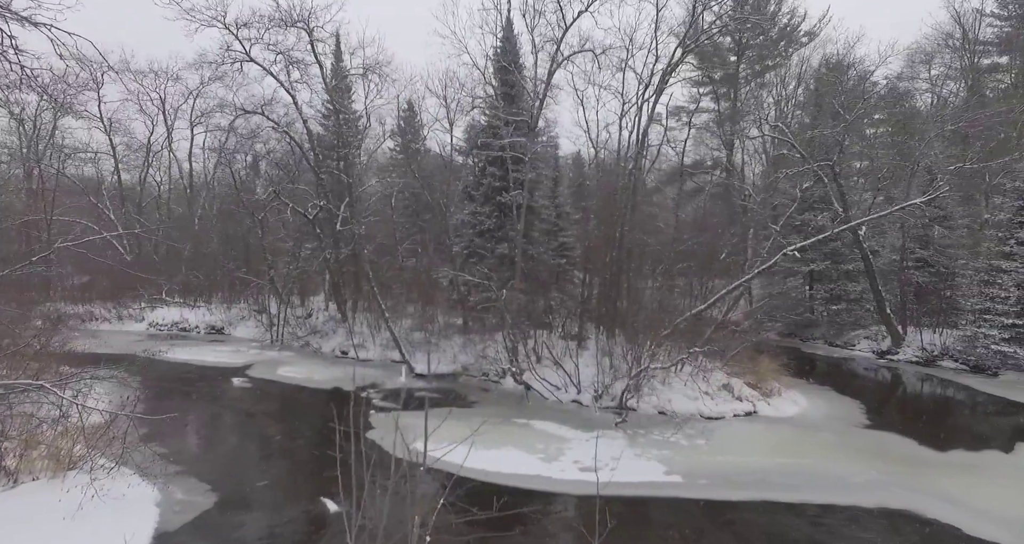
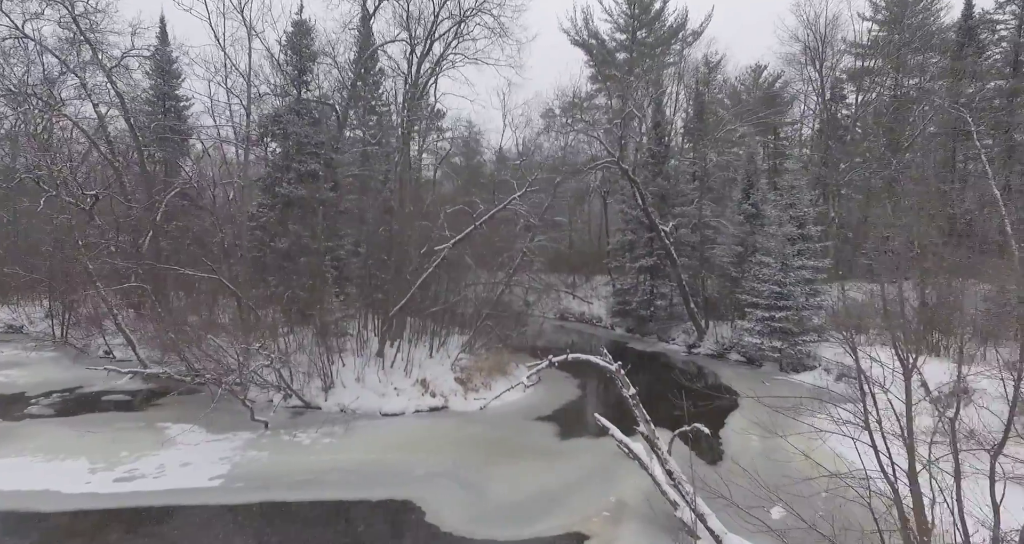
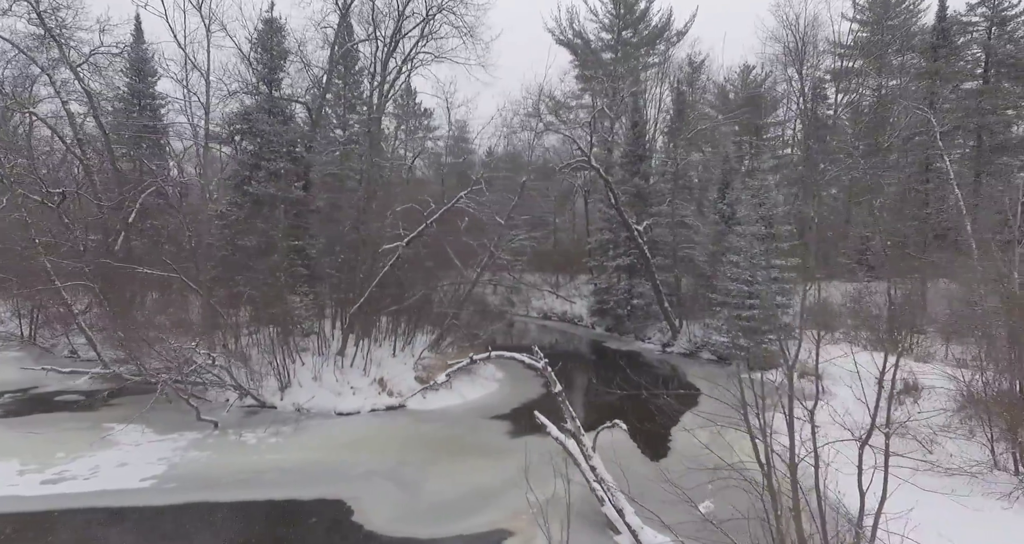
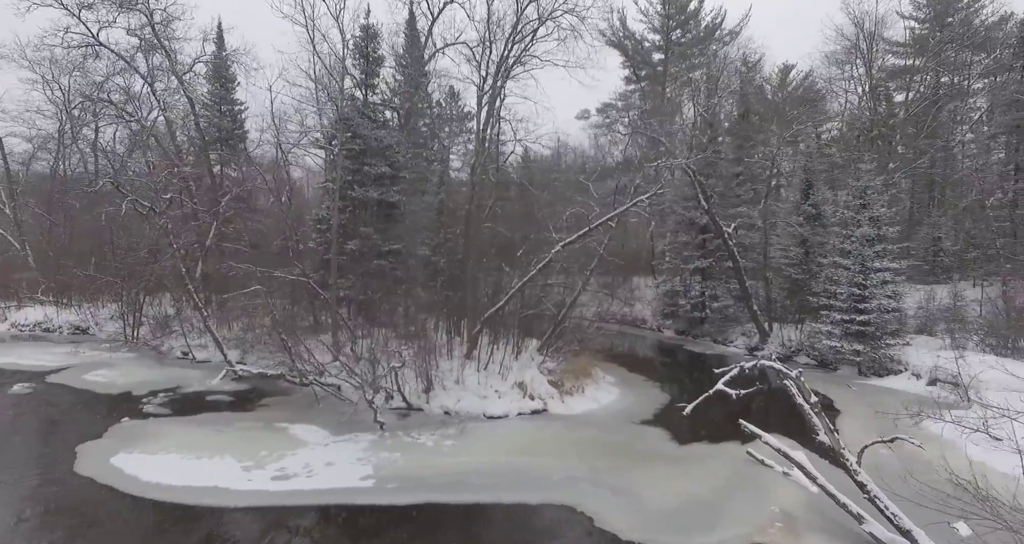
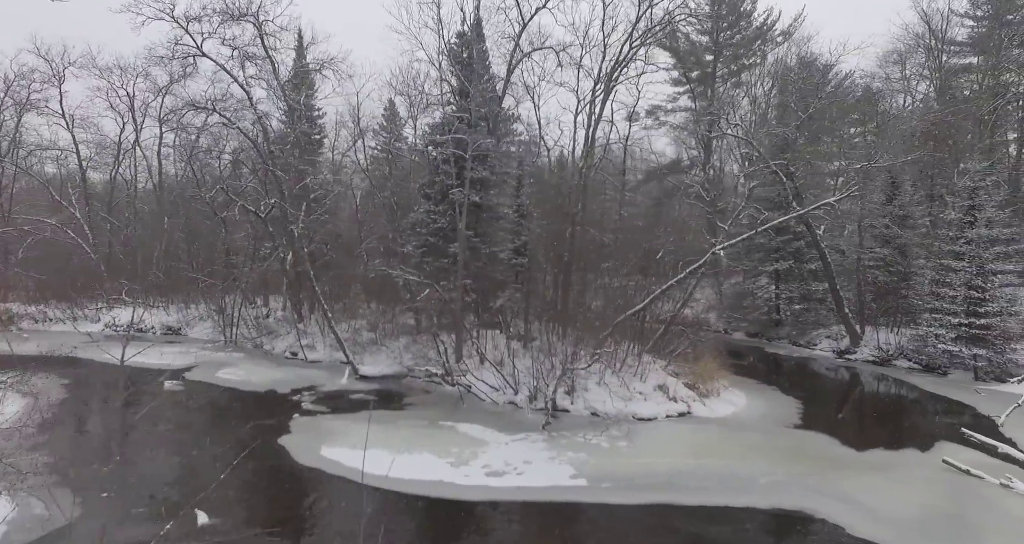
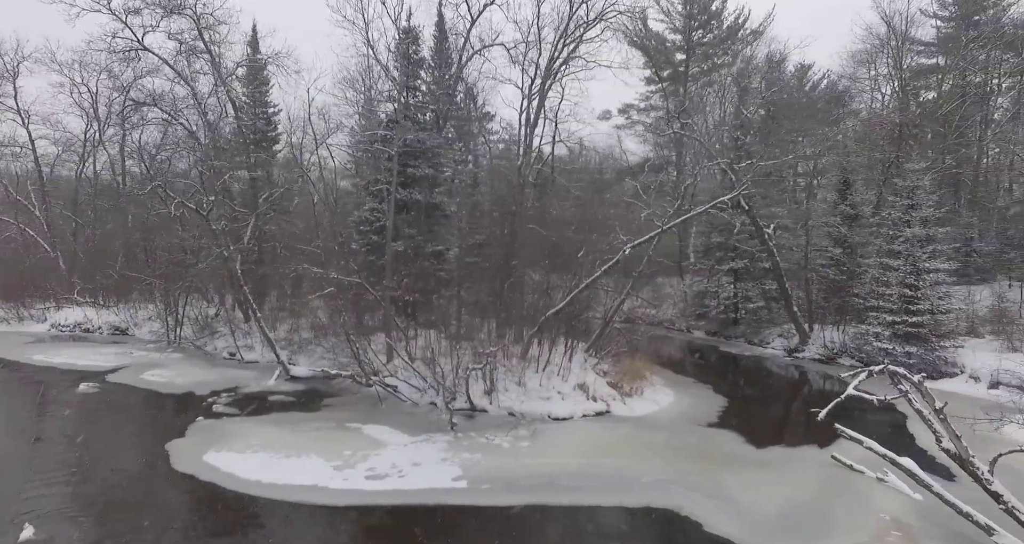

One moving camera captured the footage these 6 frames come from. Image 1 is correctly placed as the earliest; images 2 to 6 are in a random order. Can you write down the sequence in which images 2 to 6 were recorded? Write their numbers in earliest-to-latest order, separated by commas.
5, 6, 4, 2, 3
